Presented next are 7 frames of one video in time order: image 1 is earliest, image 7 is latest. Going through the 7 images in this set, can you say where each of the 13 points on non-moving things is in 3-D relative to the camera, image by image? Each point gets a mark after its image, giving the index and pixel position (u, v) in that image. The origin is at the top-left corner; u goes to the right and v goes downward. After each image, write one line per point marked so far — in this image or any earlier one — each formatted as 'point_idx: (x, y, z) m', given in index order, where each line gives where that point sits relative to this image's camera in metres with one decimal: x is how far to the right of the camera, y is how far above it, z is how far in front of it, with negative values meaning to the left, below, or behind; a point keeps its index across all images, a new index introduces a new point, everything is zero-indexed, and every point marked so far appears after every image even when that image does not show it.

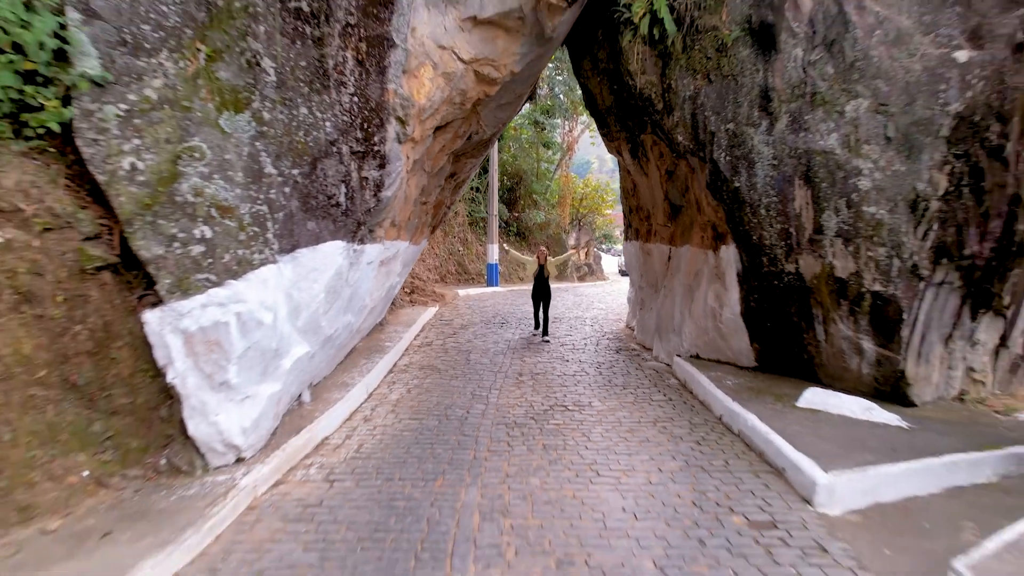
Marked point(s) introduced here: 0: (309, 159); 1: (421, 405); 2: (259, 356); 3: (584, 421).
0: (-1.4, +0.9, +4.3) m
1: (-0.8, -1.0, +5.5) m
2: (-1.6, -0.4, +4.0) m
3: (+0.6, -1.1, +5.0) m
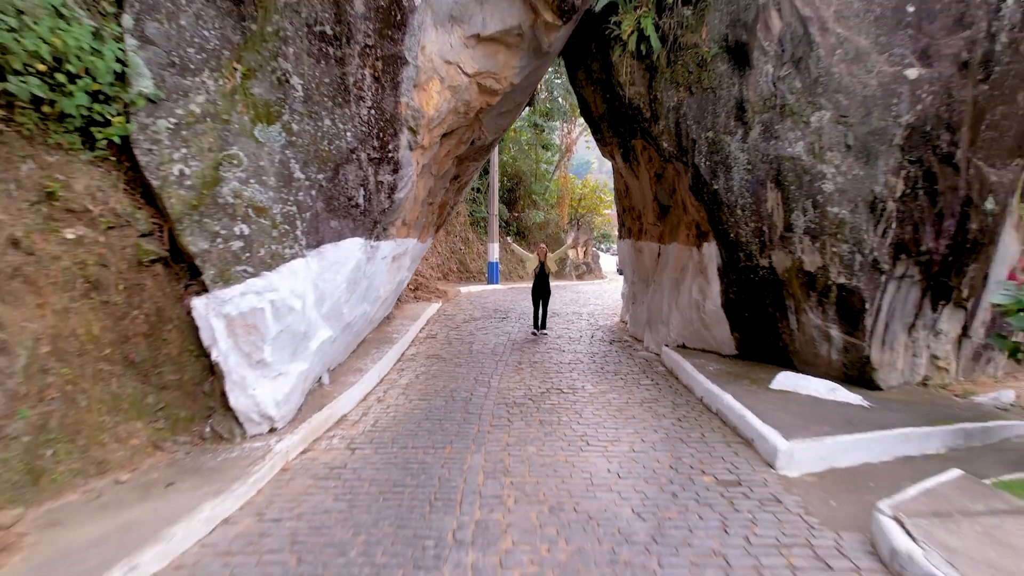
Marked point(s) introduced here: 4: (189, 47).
0: (-1.4, +1.0, +4.8) m
1: (-0.8, -1.0, +6.0) m
2: (-1.6, -0.3, +4.5) m
3: (+0.6, -1.0, +5.5) m
4: (-2.2, +1.6, +4.1) m
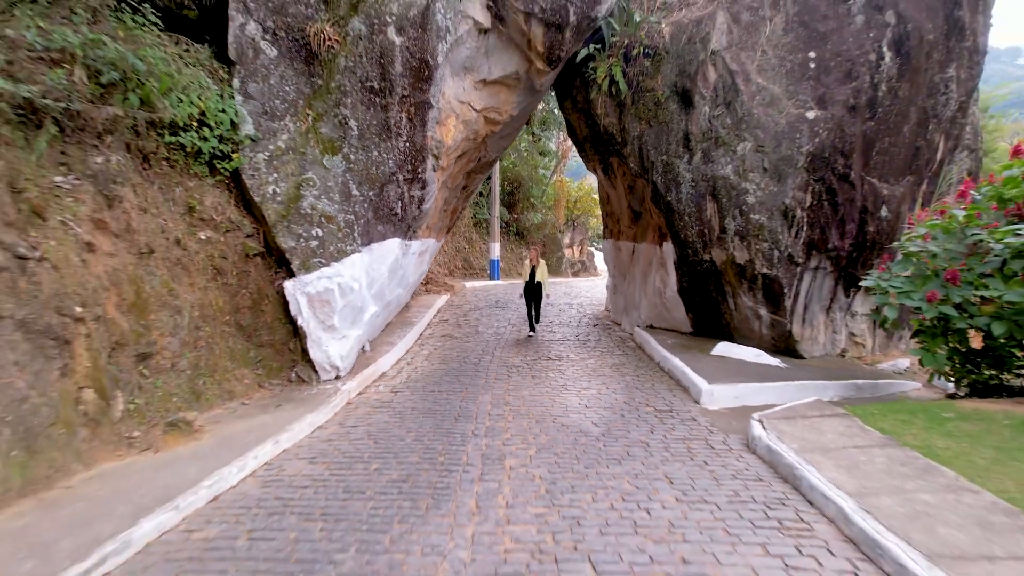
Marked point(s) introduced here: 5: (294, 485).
0: (-1.4, +1.1, +6.4) m
1: (-0.8, -0.9, +7.6) m
2: (-1.6, -0.2, +6.1) m
3: (+0.6, -0.9, +7.1) m
4: (-2.2, +1.8, +5.7) m
5: (-1.3, -1.2, +3.6) m
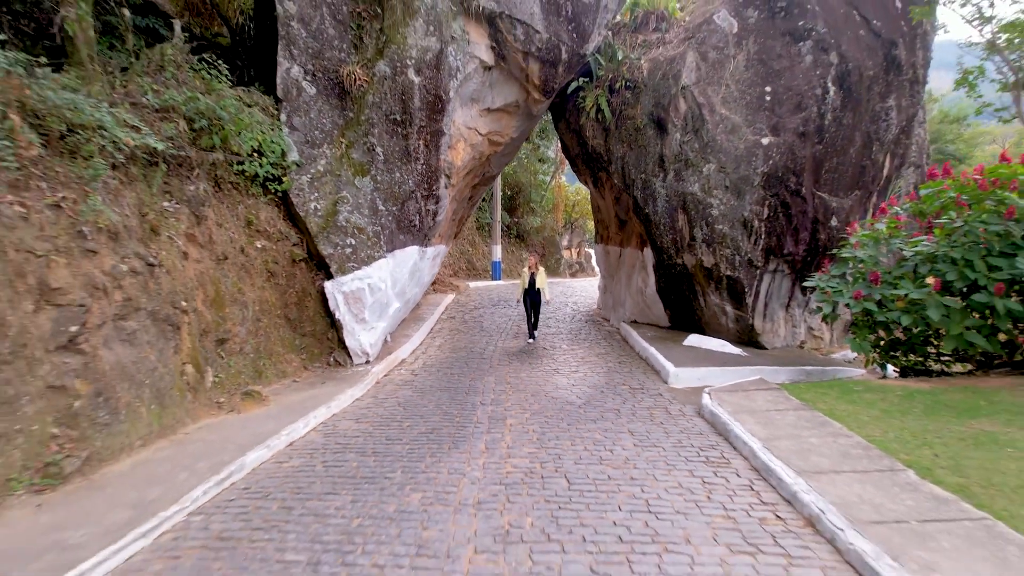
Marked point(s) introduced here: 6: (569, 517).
0: (-1.4, +1.1, +7.6) m
1: (-0.8, -0.8, +8.7) m
2: (-1.6, -0.2, +7.2) m
3: (+0.6, -0.9, +8.2) m
4: (-2.2, +1.8, +6.8) m
5: (-1.3, -1.2, +4.8) m
6: (+0.3, -1.2, +3.3) m
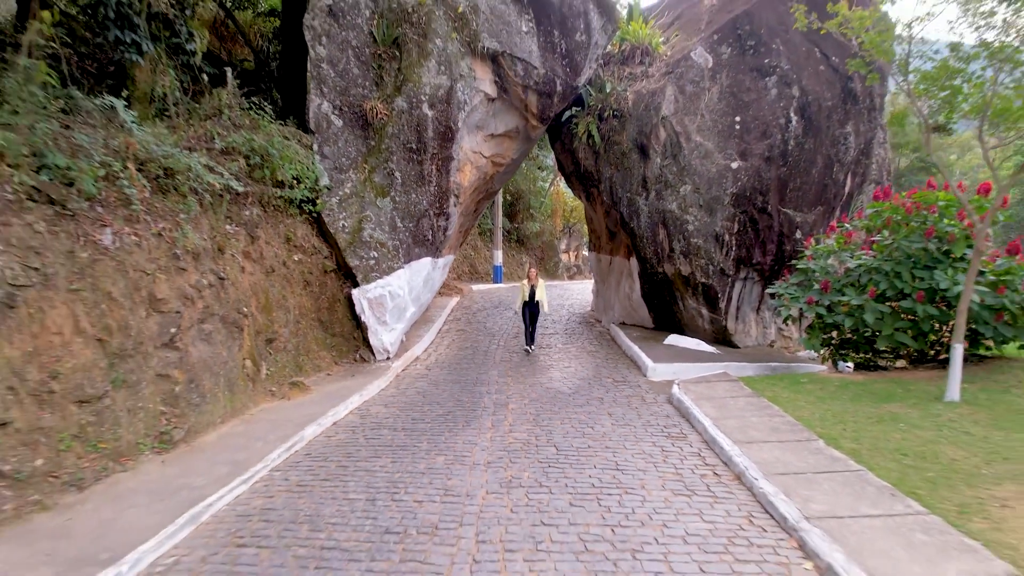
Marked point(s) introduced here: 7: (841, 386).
0: (-1.4, +1.0, +8.6) m
1: (-0.8, -0.9, +9.8) m
2: (-1.6, -0.3, +8.3) m
3: (+0.6, -1.0, +9.3) m
4: (-2.2, +1.7, +7.9) m
5: (-1.3, -1.2, +5.8) m
6: (+0.3, -1.3, +4.3) m
7: (+3.5, -1.0, +6.4) m
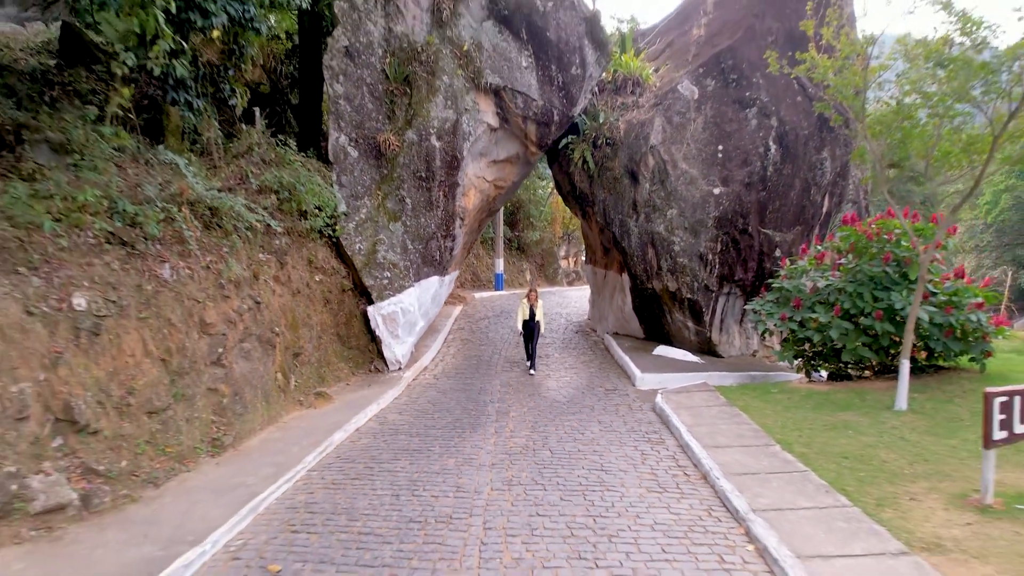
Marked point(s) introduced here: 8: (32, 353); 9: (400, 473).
0: (-1.4, +0.8, +9.4) m
1: (-0.8, -1.2, +10.6) m
2: (-1.6, -0.5, +9.1) m
3: (+0.6, -1.2, +10.1) m
4: (-2.2, +1.4, +8.7) m
5: (-1.3, -1.5, +6.6) m
6: (+0.3, -1.6, +5.1) m
7: (+3.5, -1.3, +7.2) m
8: (-3.2, -0.4, +4.1) m
9: (-0.9, -1.6, +5.1) m
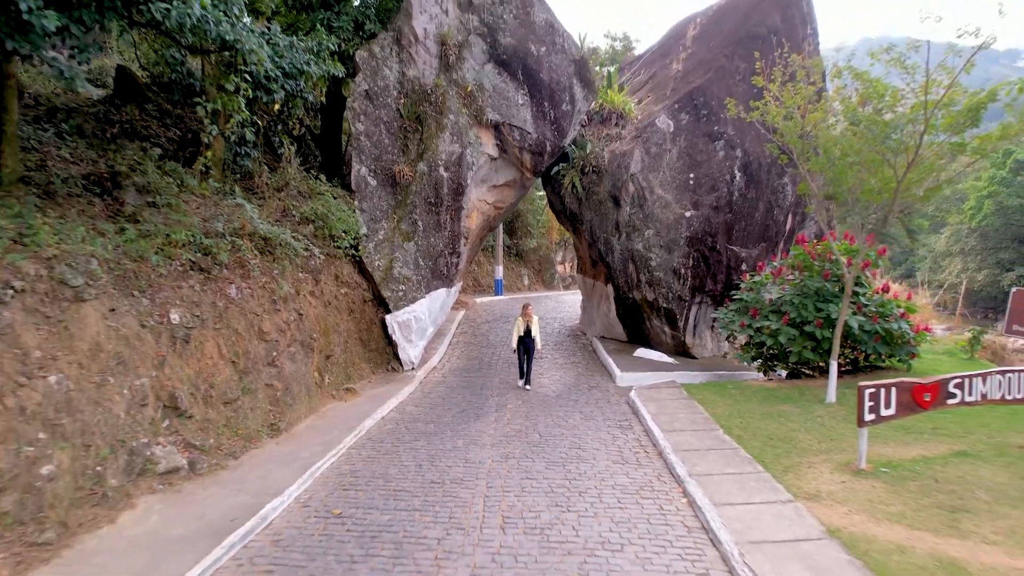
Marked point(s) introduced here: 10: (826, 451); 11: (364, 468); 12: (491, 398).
0: (-1.4, +0.6, +10.8) m
1: (-0.8, -1.4, +11.9) m
2: (-1.7, -0.7, +10.4) m
3: (+0.6, -1.4, +11.4) m
4: (-2.2, +1.3, +10.0) m
5: (-1.3, -1.7, +8.0) m
6: (+0.3, -1.7, +6.5) m
7: (+3.5, -1.5, +8.5) m
8: (-3.3, -0.6, +5.4) m
9: (-1.0, -1.7, +6.4) m
10: (+3.1, -1.6, +5.9) m
11: (-1.4, -1.8, +5.9) m
12: (-0.3, -1.6, +8.7) m
